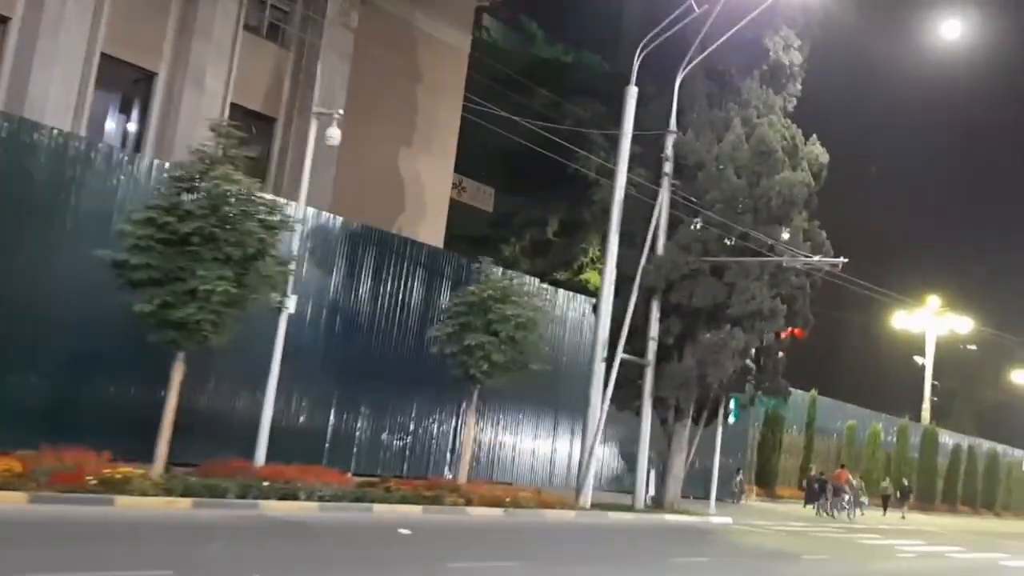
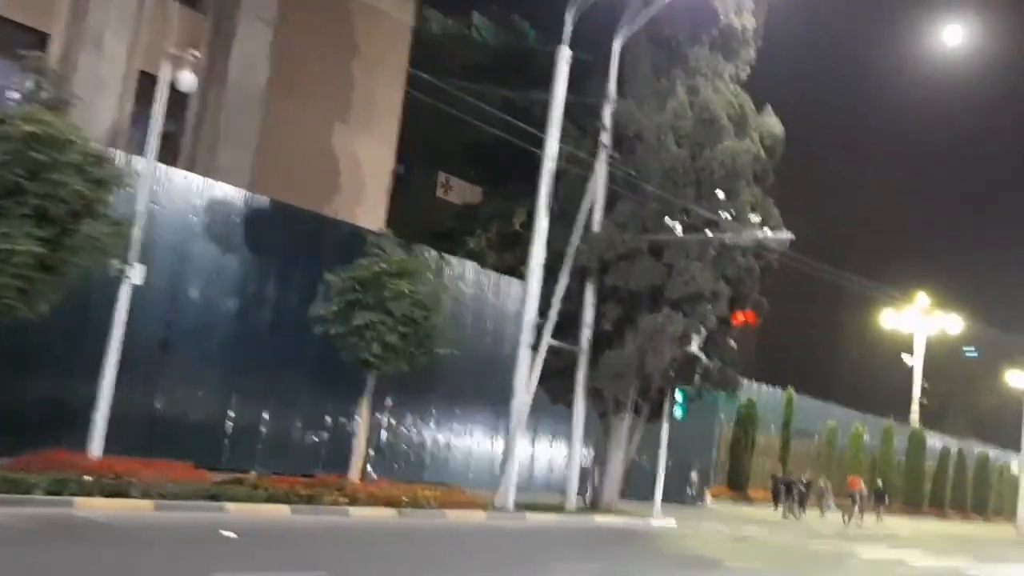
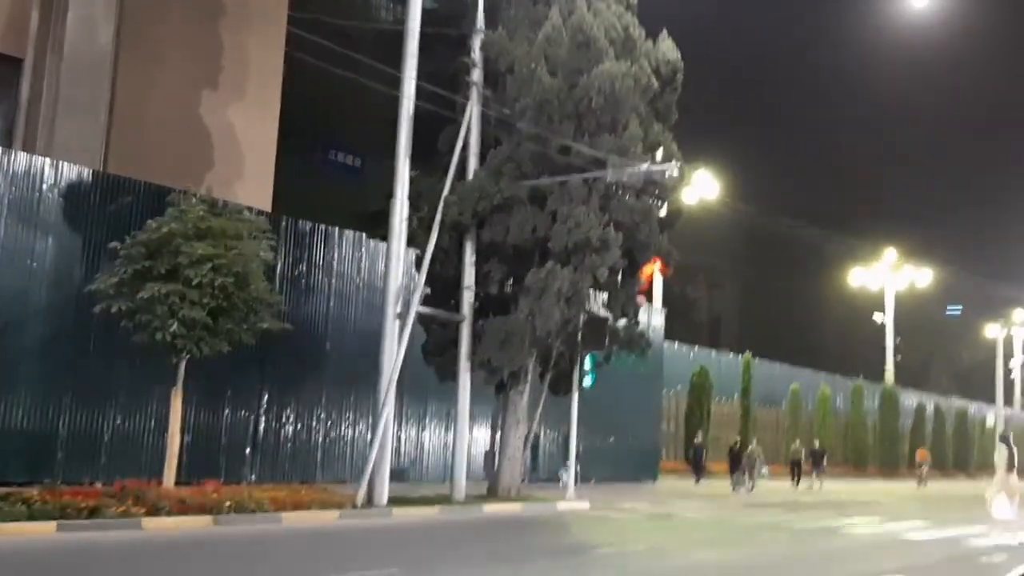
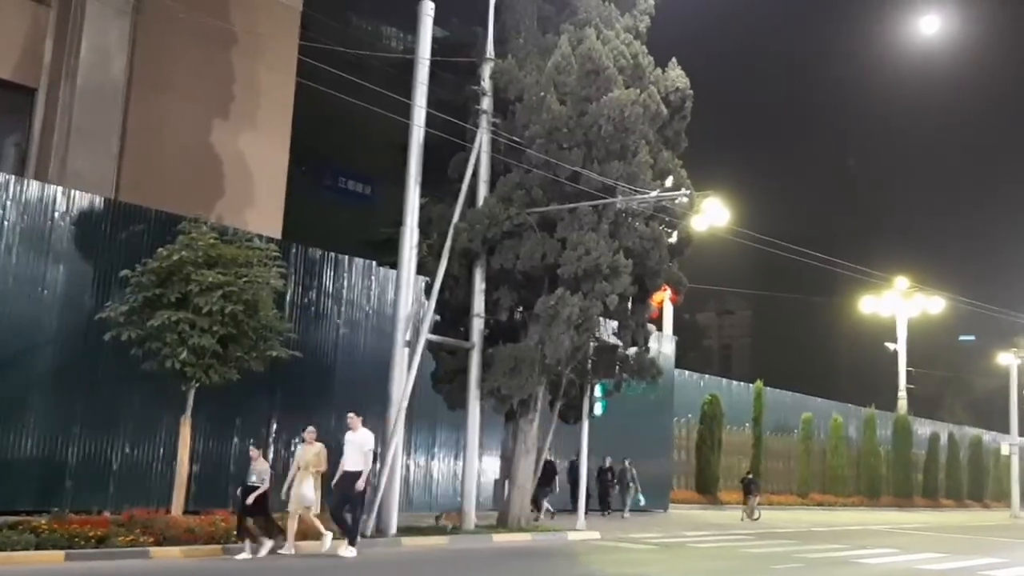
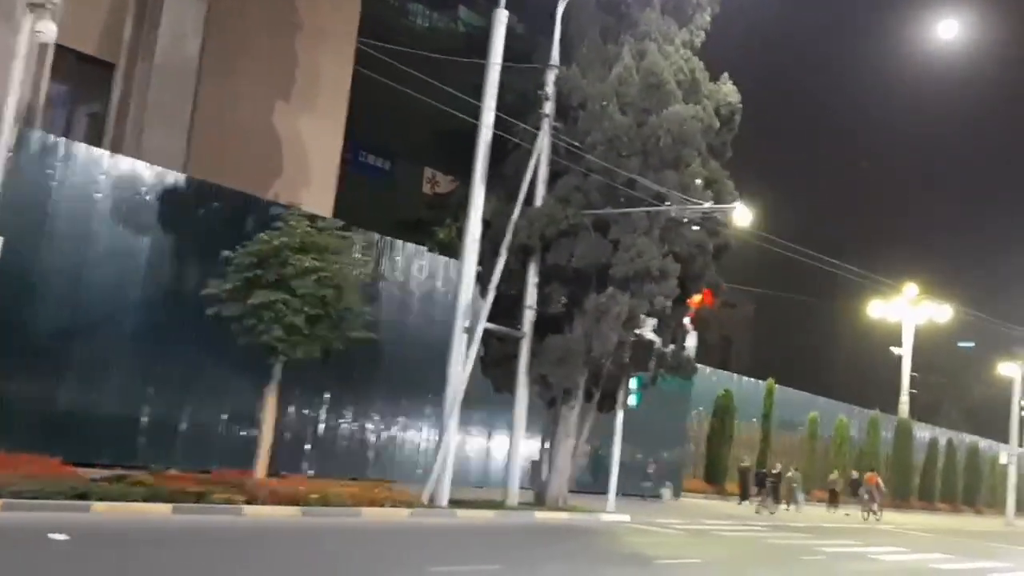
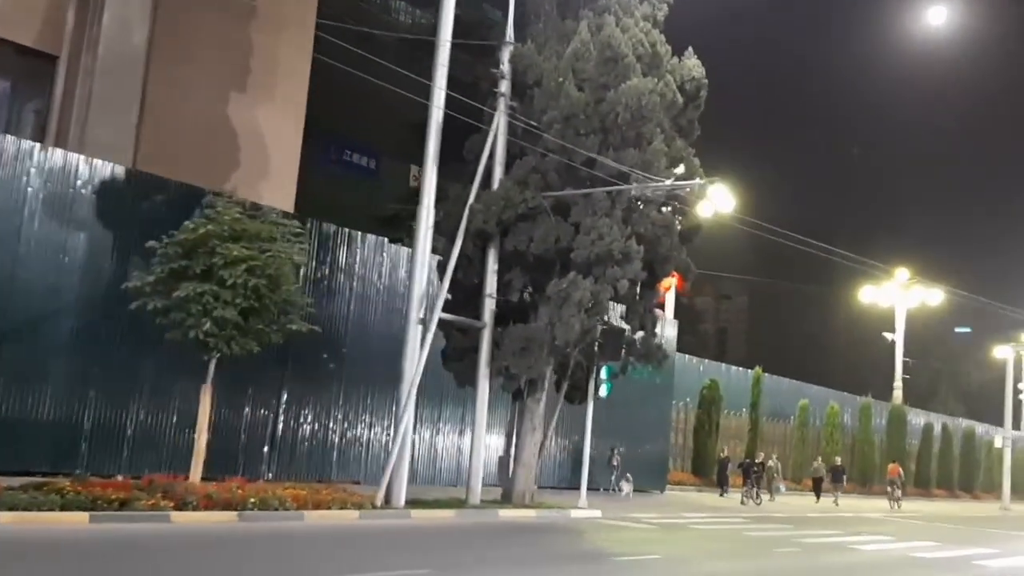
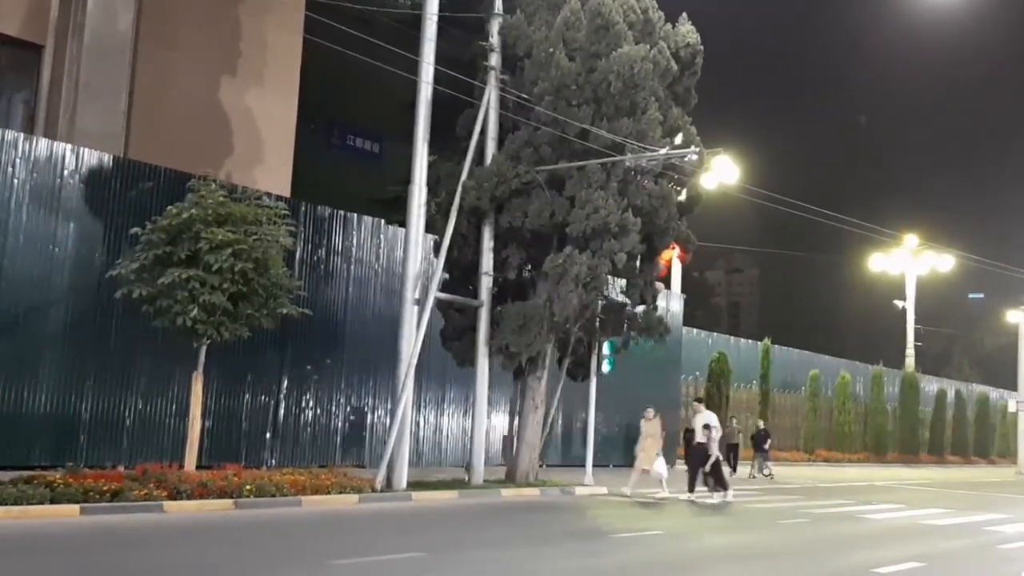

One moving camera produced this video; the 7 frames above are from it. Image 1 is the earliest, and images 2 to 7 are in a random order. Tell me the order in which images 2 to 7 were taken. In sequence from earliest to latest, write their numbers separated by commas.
2, 5, 6, 3, 7, 4
